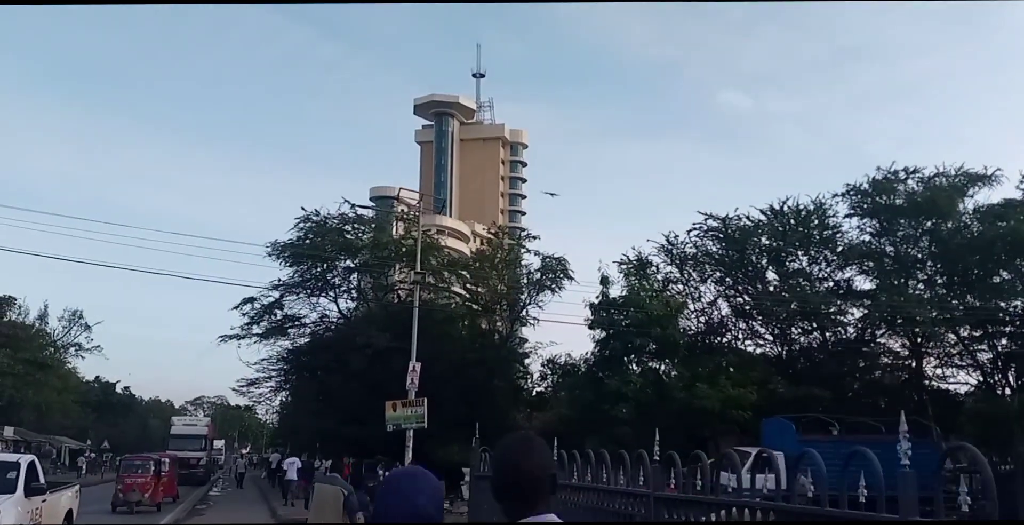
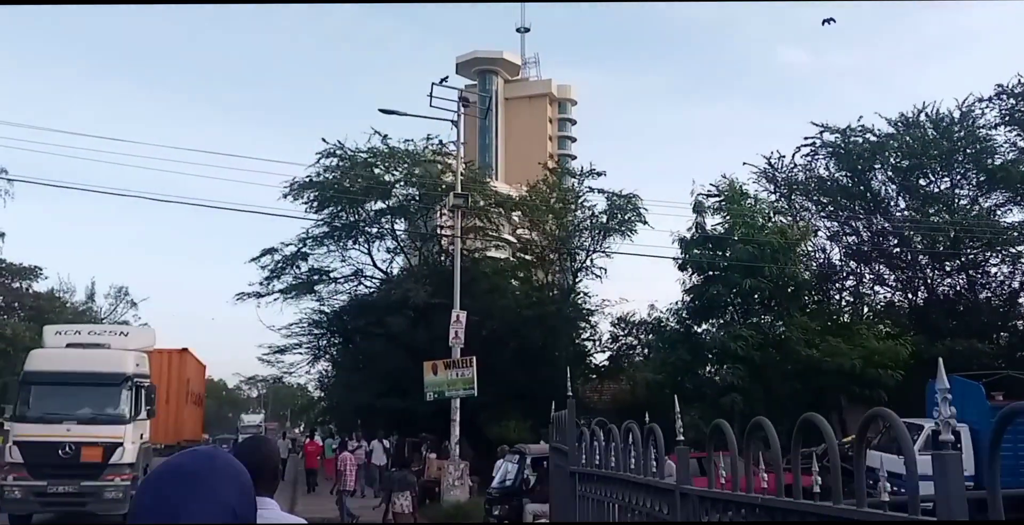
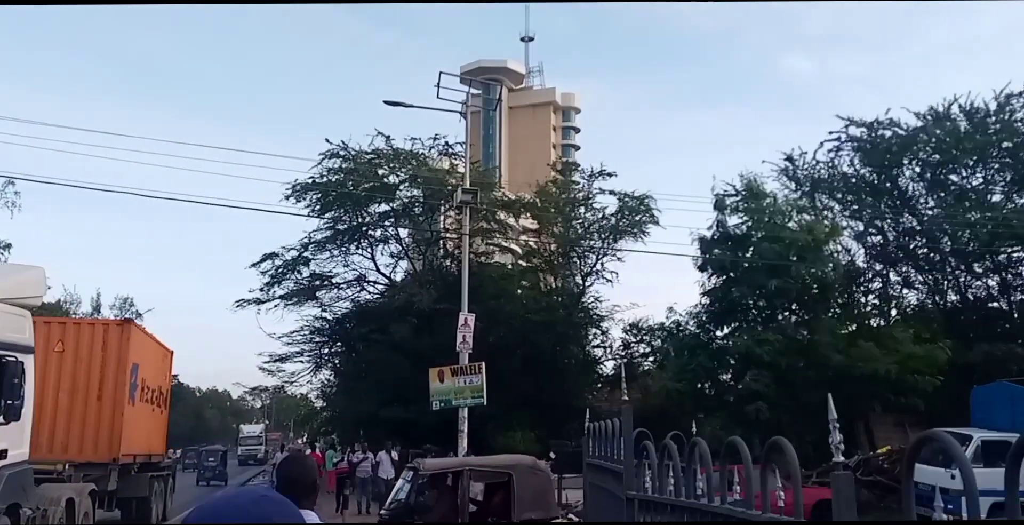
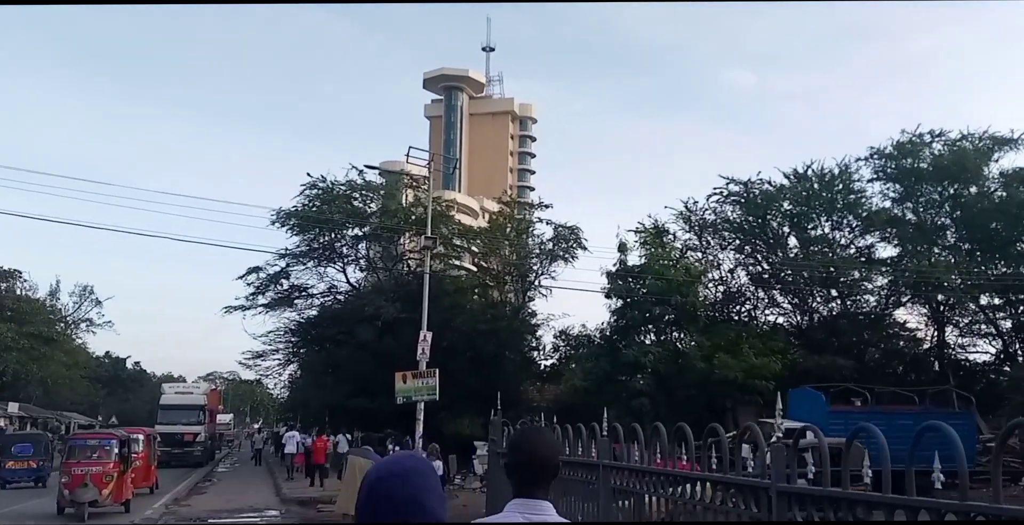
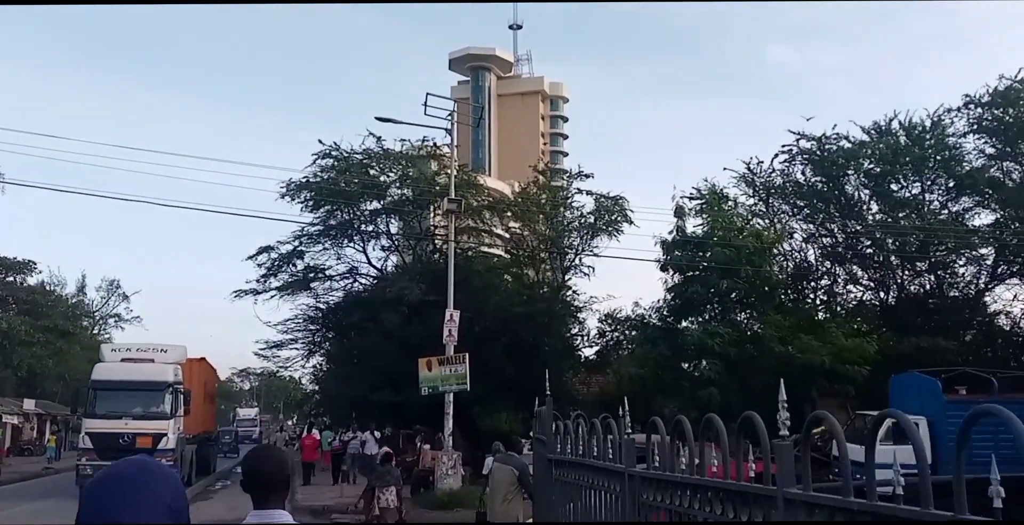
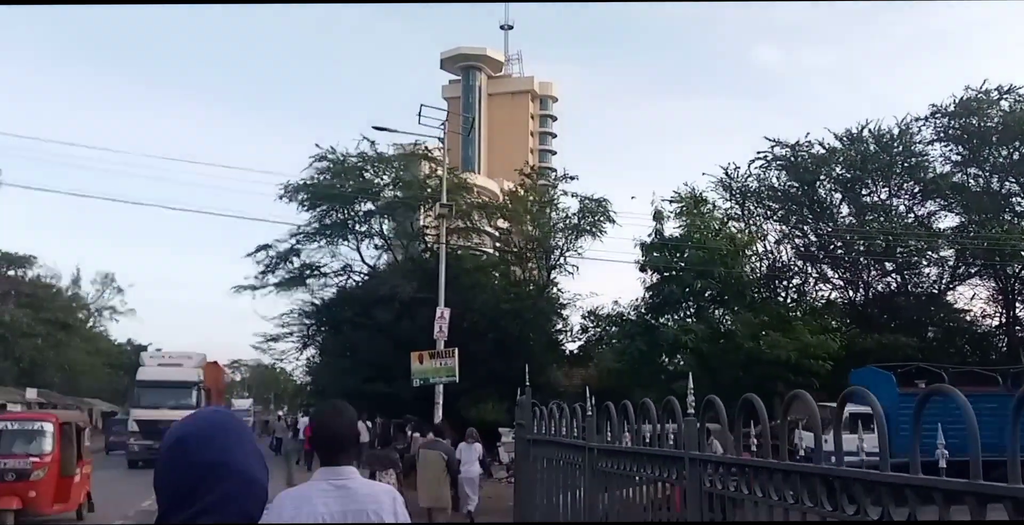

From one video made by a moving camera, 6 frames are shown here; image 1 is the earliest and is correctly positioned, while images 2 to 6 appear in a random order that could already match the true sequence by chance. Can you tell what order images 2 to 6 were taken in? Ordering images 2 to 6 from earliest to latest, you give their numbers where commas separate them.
4, 6, 5, 2, 3
